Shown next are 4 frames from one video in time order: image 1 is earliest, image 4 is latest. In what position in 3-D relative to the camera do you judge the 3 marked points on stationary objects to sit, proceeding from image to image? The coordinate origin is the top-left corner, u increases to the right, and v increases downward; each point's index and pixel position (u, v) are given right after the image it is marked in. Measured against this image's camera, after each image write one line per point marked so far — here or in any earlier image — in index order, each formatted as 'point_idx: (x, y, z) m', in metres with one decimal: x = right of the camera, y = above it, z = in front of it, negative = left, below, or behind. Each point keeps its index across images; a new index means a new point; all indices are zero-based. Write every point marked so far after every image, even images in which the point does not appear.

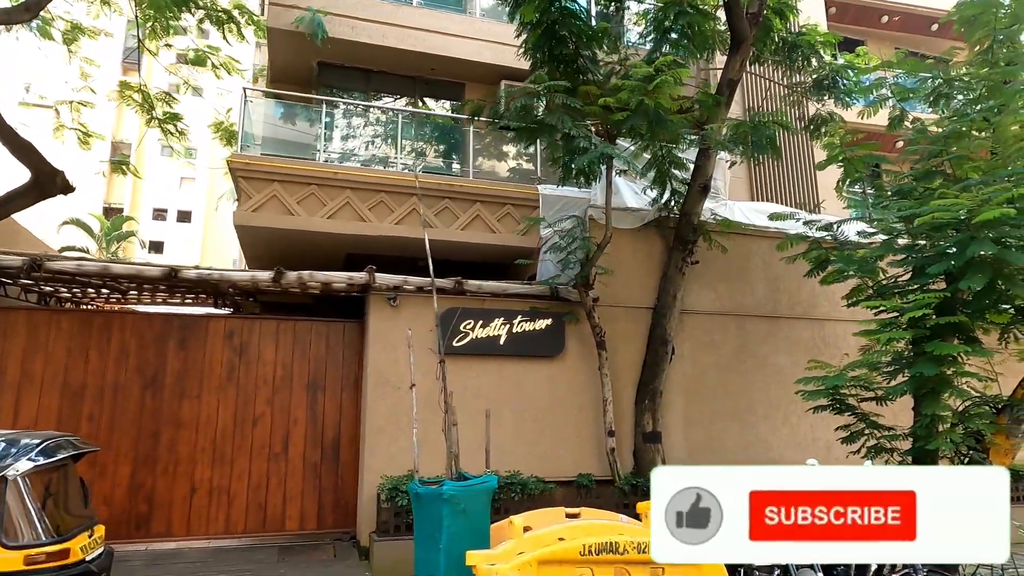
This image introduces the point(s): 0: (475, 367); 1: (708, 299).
0: (-0.5, -1.0, +8.4) m
1: (+2.9, -0.2, +9.6) m
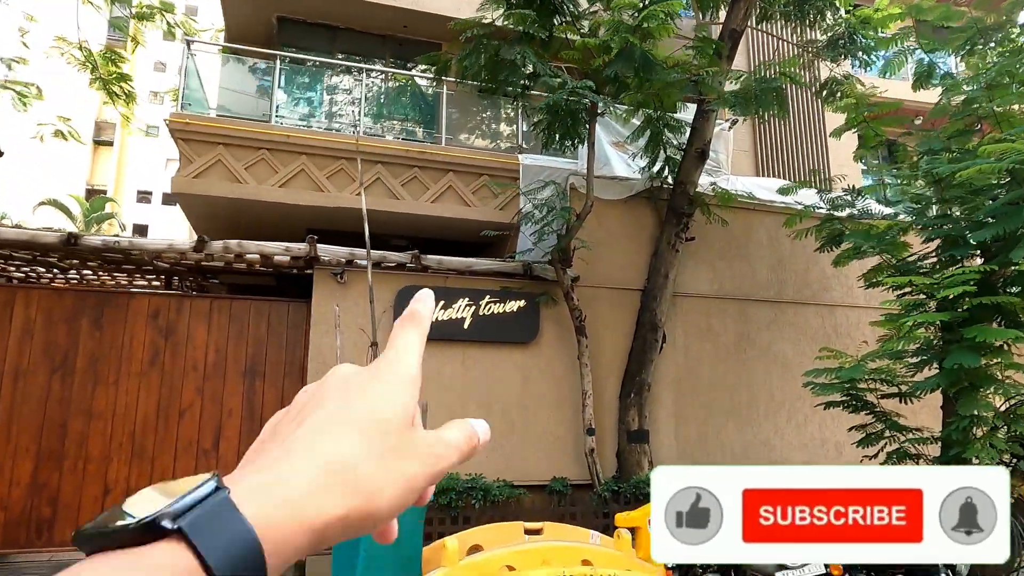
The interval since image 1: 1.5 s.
0: (-0.9, -0.7, +7.3) m
1: (+2.5, +0.1, +8.6) m
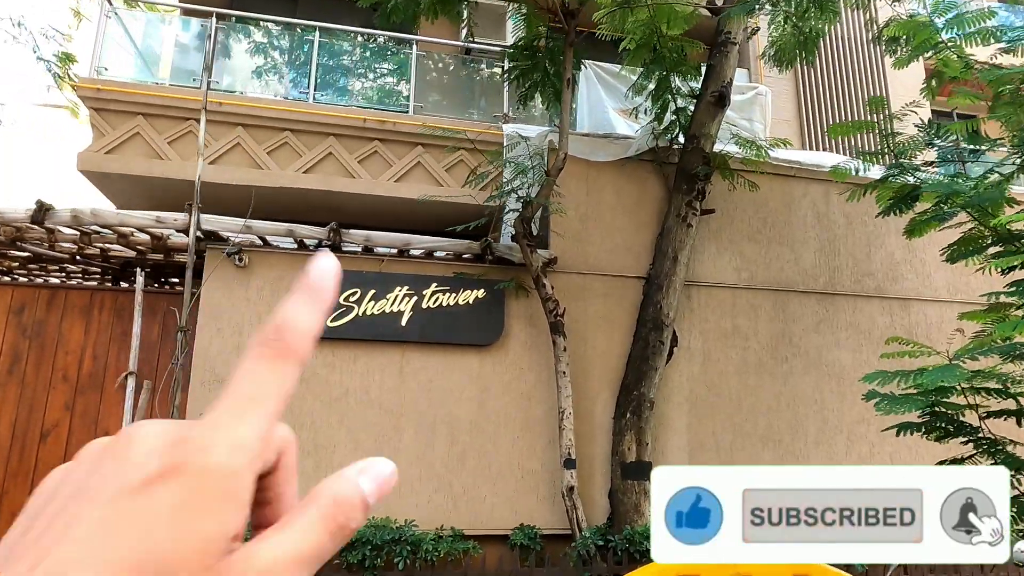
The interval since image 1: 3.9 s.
0: (-1.3, -0.6, +5.6) m
1: (+2.2, +0.2, +6.6) m
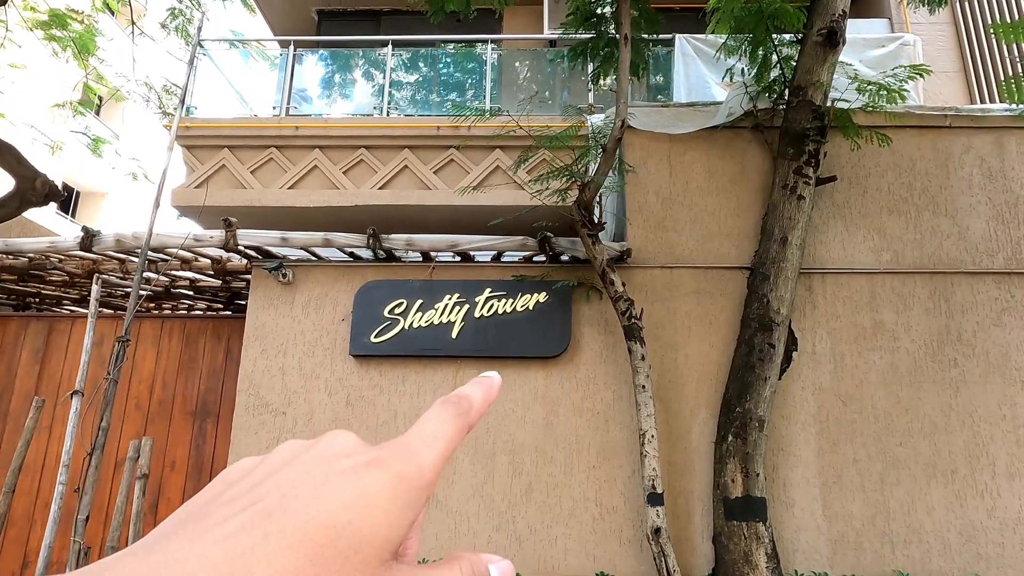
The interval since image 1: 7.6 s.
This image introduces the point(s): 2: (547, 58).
0: (-0.7, -0.7, +5.0) m
1: (+2.8, +0.3, +5.2) m
2: (+0.4, +2.7, +7.6) m
